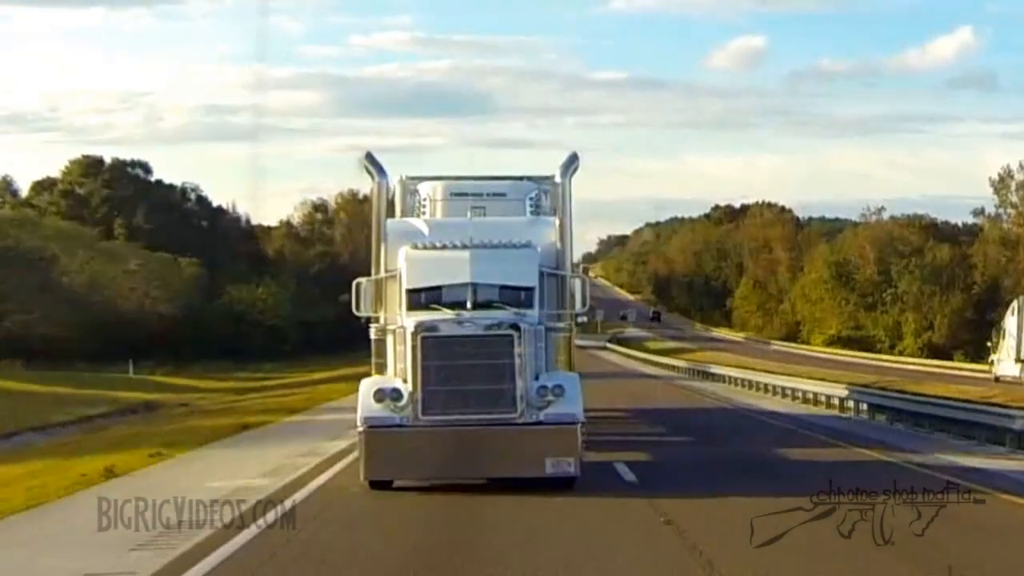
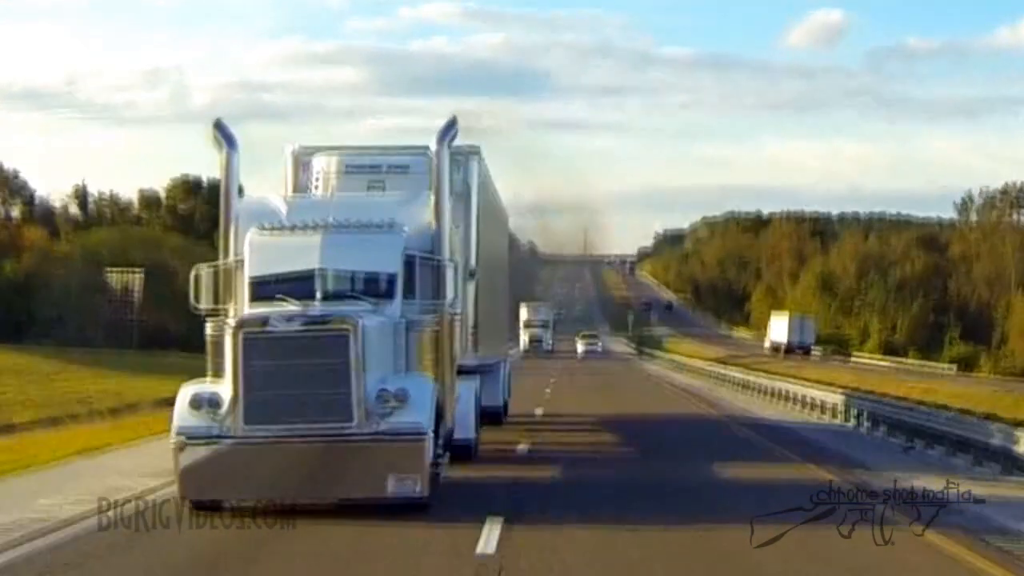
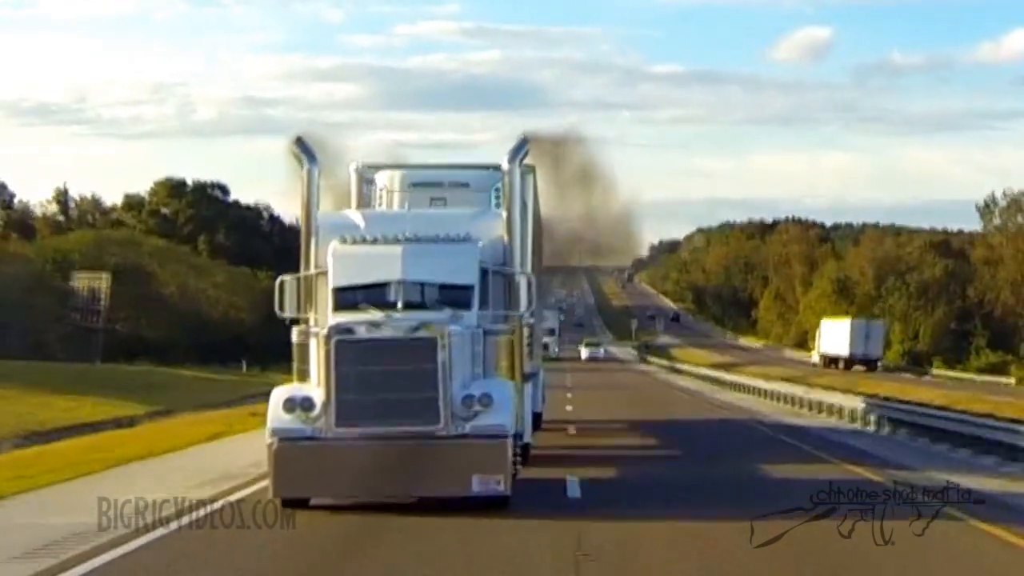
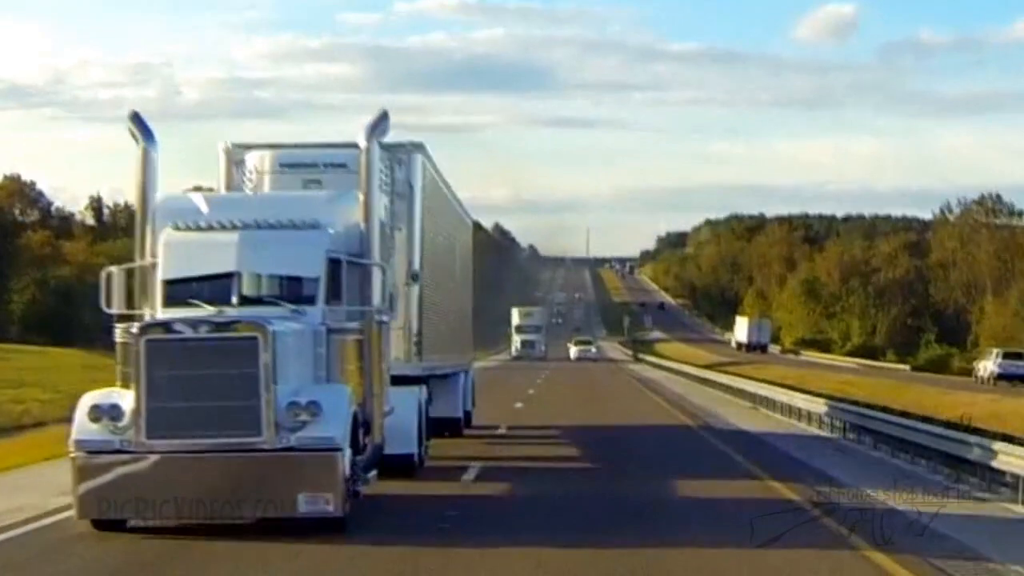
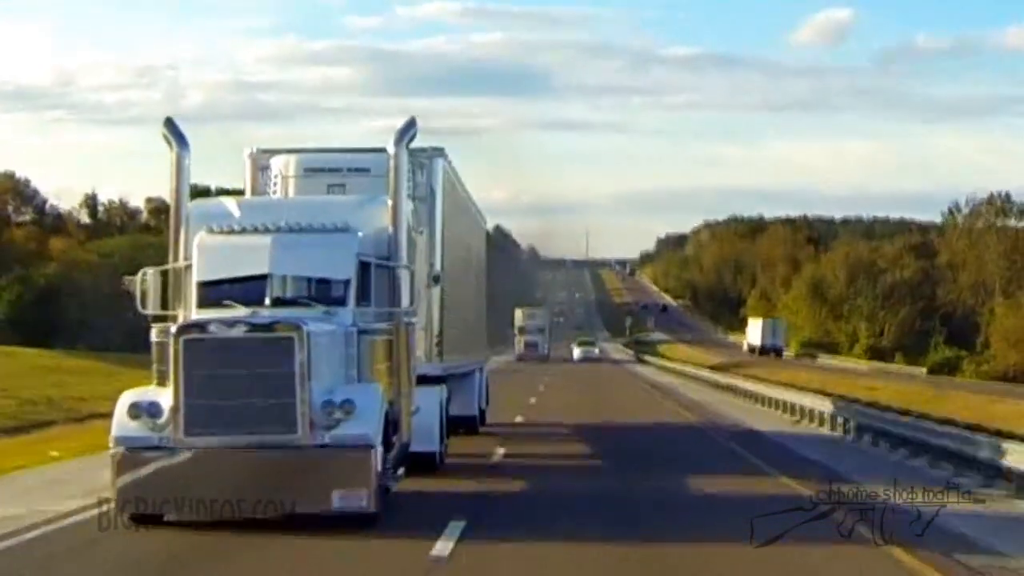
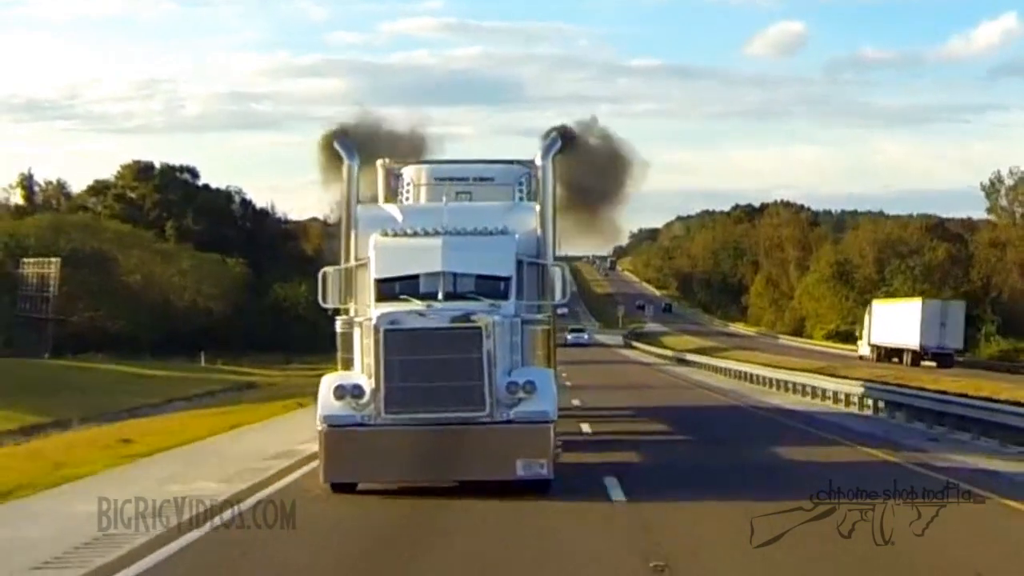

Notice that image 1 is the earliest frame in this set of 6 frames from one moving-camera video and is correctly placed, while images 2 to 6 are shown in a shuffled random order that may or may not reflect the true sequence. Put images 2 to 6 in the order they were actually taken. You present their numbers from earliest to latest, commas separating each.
6, 3, 2, 5, 4
